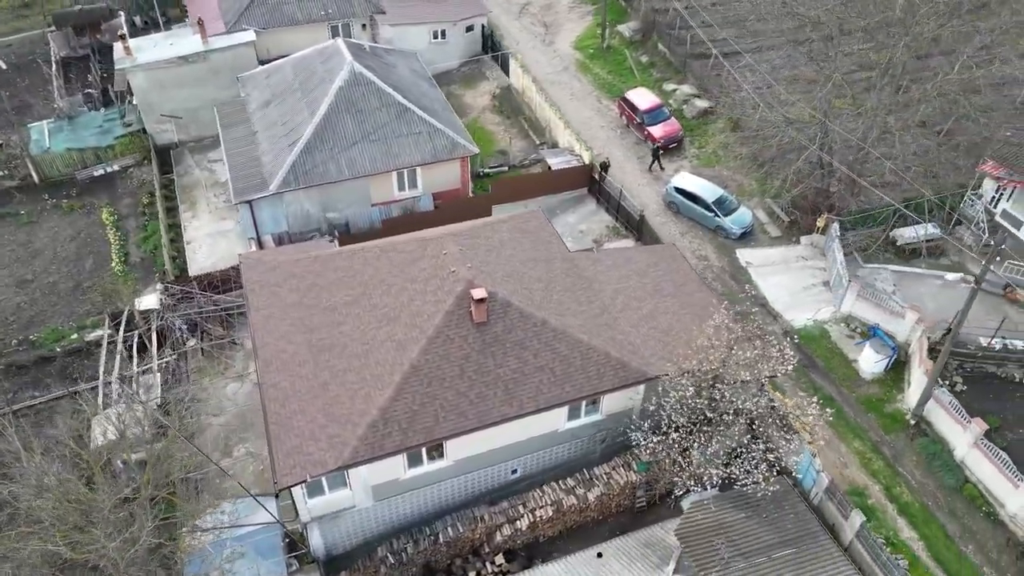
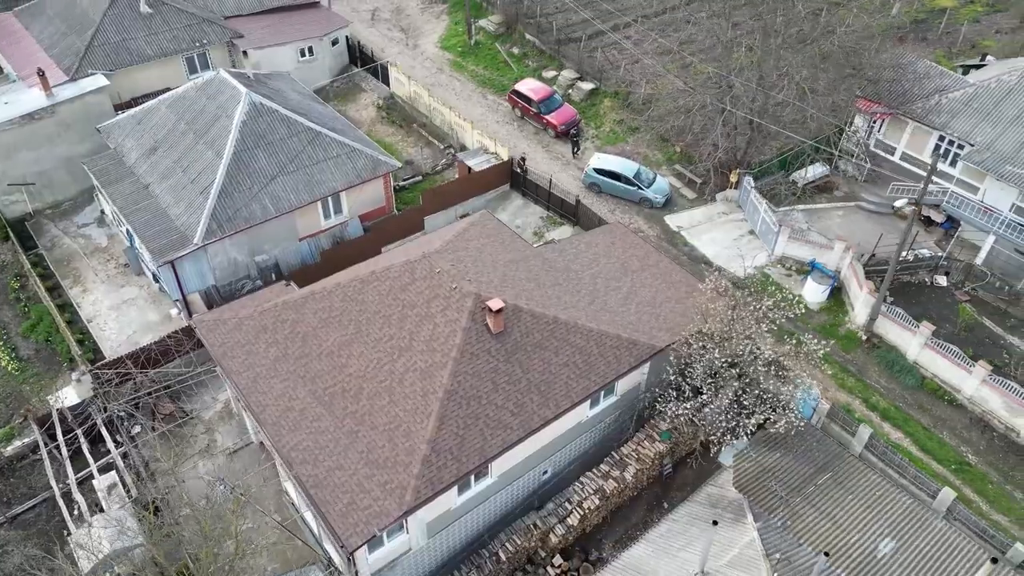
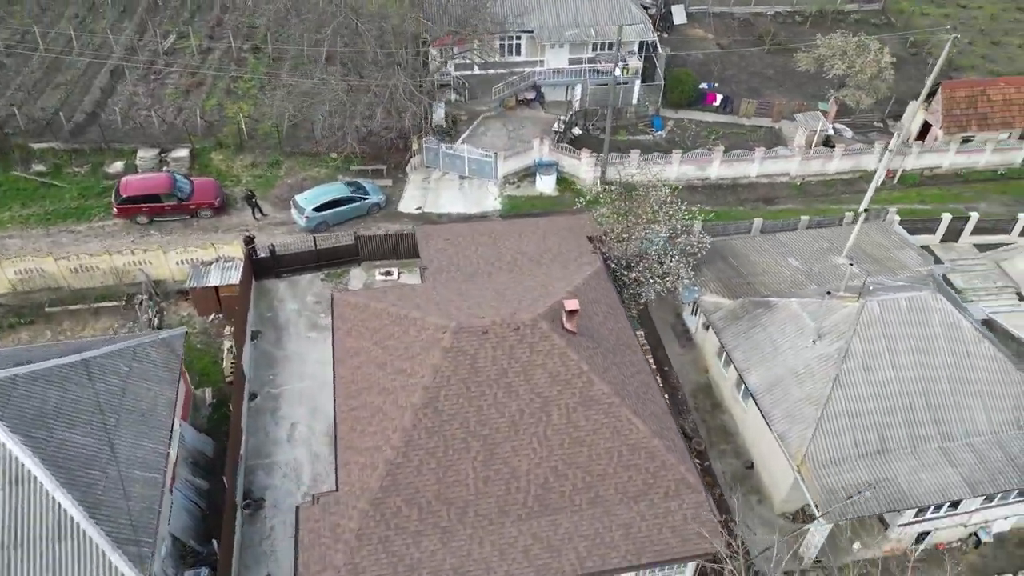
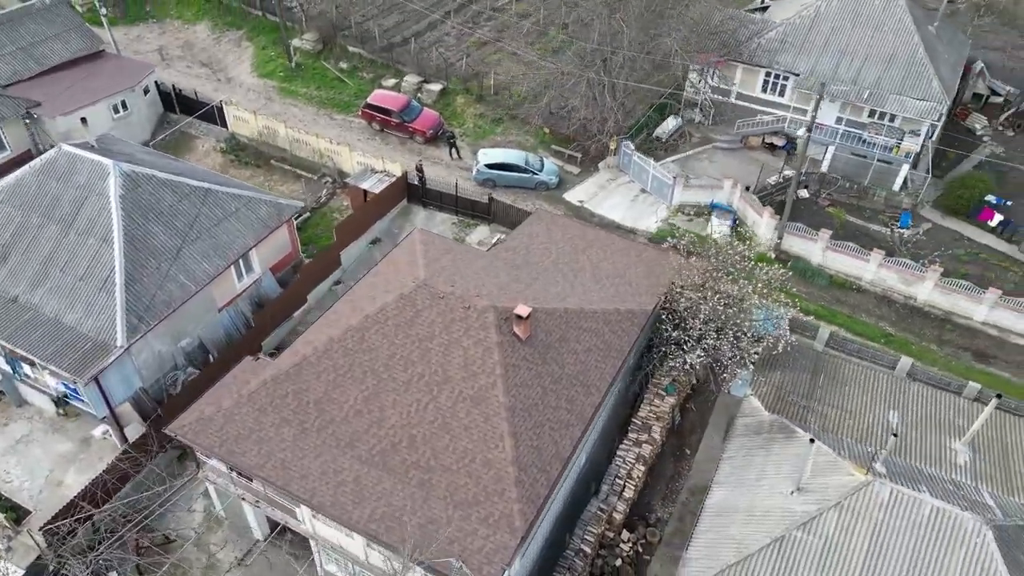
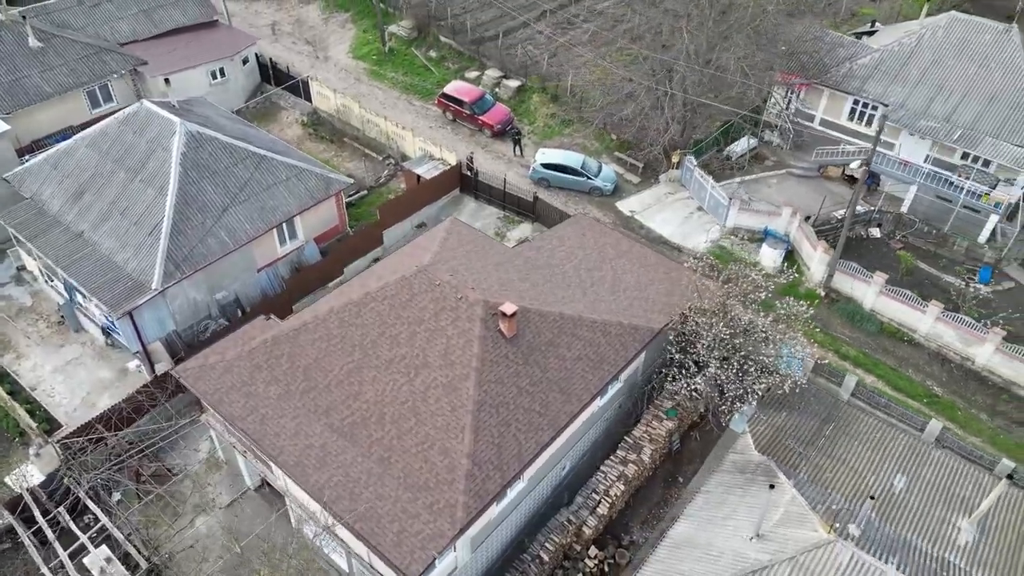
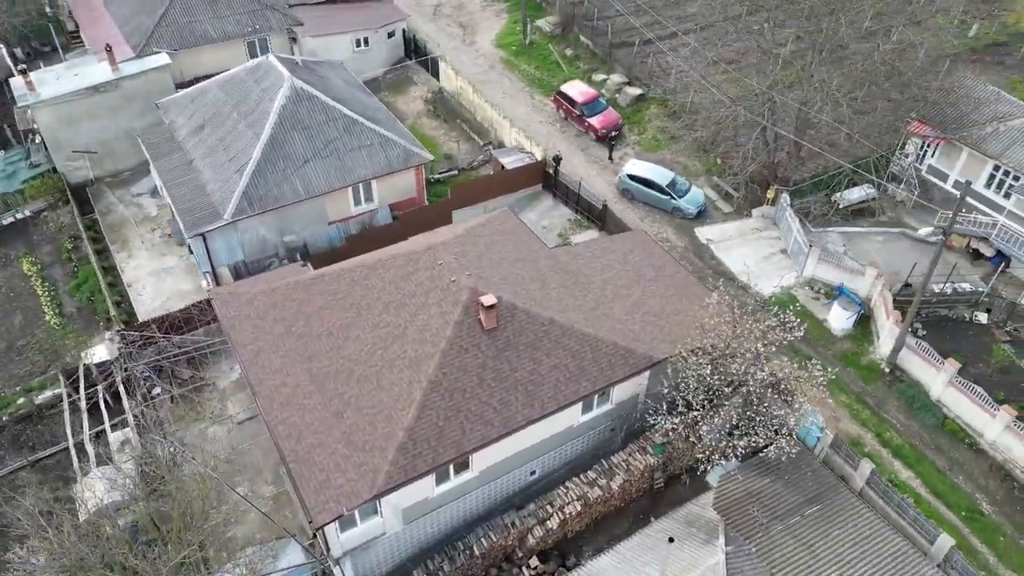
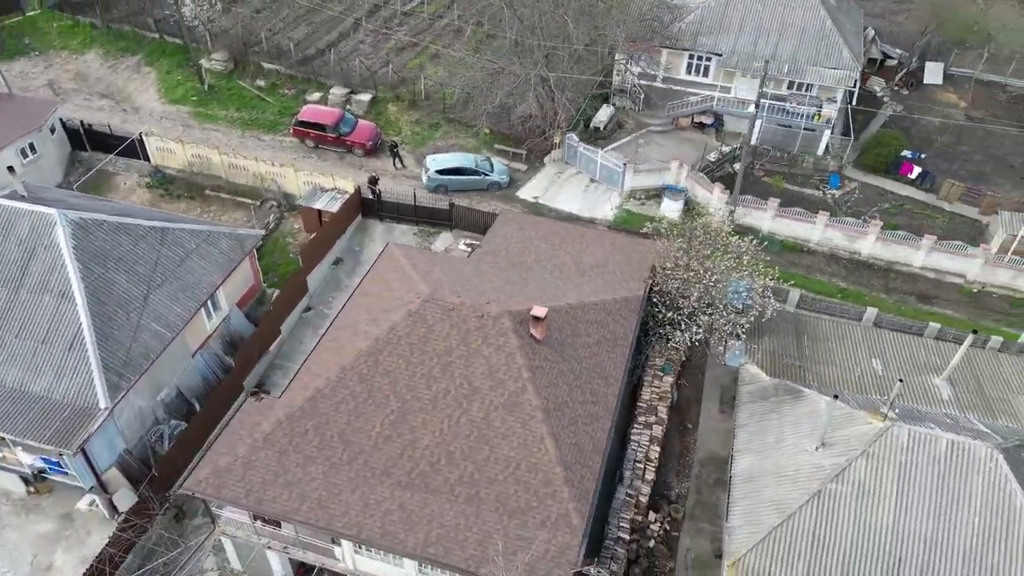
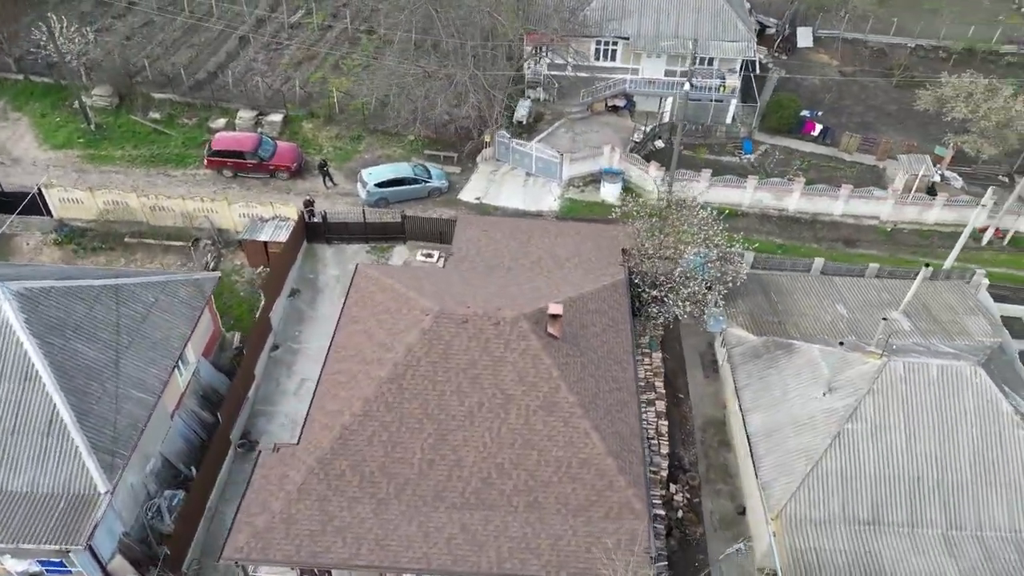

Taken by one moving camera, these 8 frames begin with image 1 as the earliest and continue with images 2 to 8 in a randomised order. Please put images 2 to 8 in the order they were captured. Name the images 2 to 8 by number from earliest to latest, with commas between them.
6, 2, 5, 4, 7, 8, 3
